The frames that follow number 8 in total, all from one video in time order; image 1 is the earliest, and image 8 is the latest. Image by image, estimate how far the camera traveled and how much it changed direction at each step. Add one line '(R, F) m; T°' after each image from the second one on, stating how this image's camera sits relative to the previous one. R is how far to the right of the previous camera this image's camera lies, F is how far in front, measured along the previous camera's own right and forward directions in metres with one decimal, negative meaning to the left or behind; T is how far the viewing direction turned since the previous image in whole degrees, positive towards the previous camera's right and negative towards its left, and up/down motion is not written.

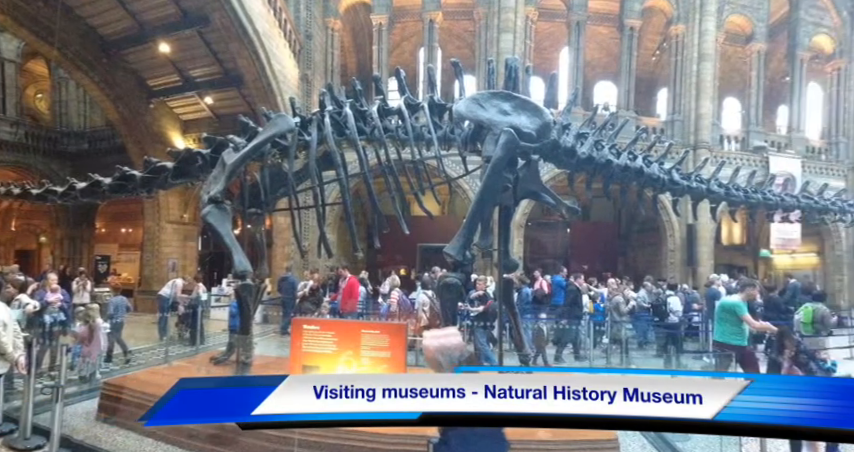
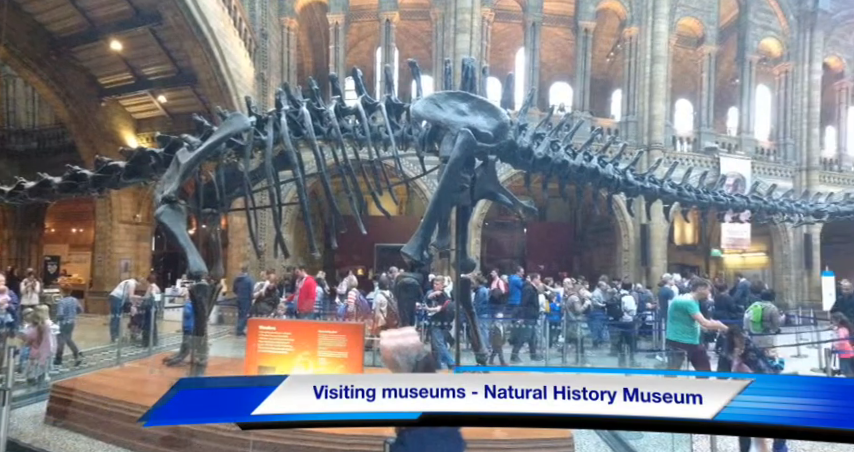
(+0.7, 0.0) m; -2°
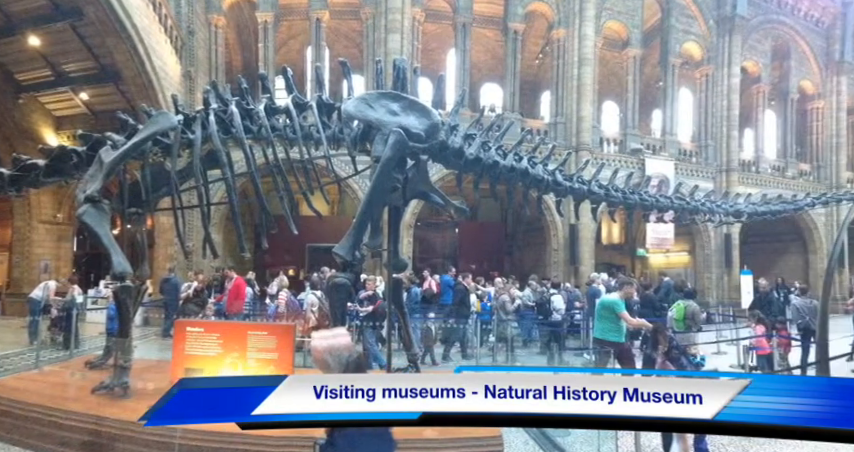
(+0.4, 0.0) m; +3°
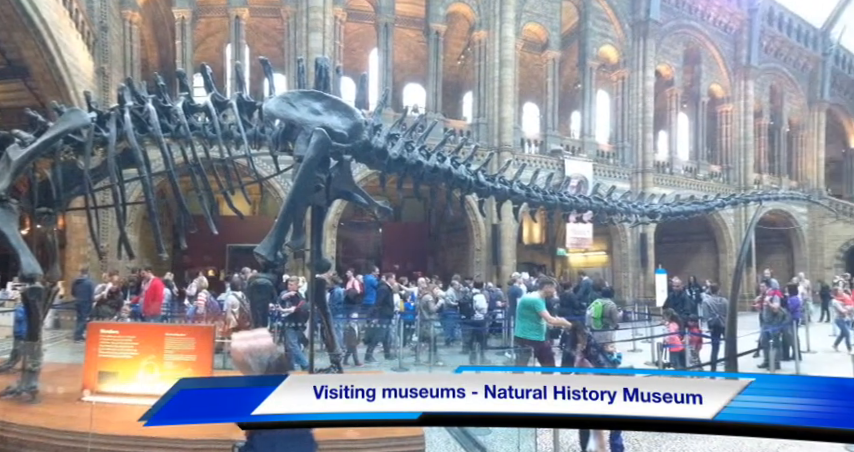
(+0.5, 0.0) m; +3°
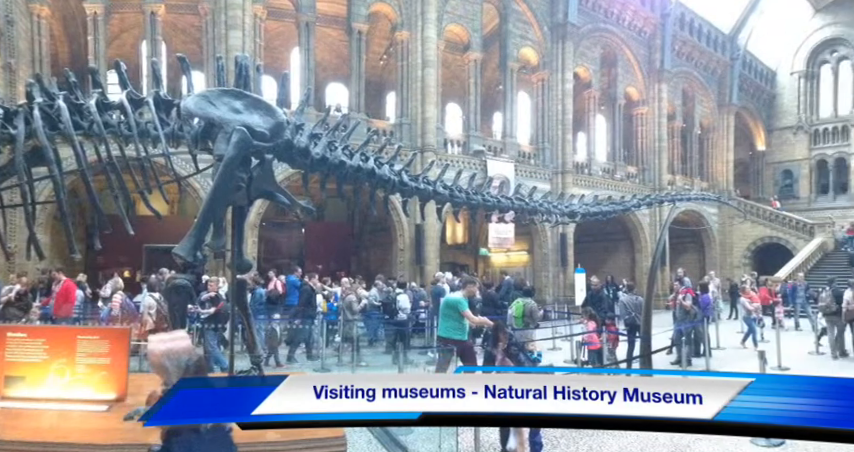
(+0.5, 0.0) m; +3°
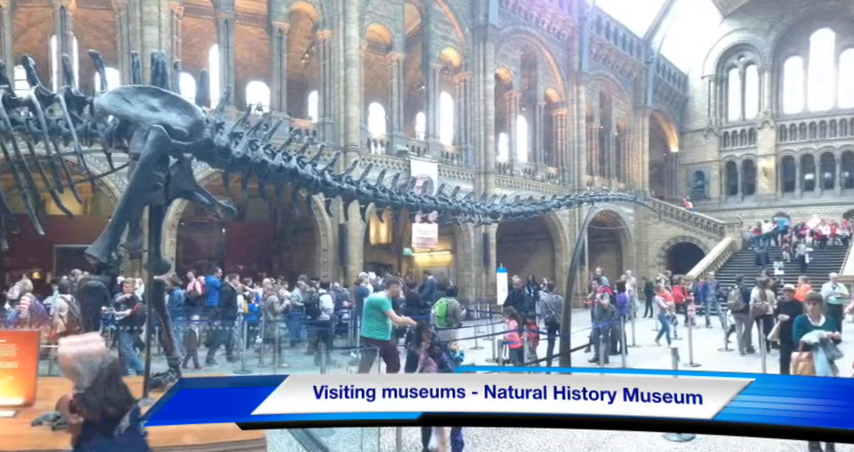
(+0.5, 0.0) m; +3°
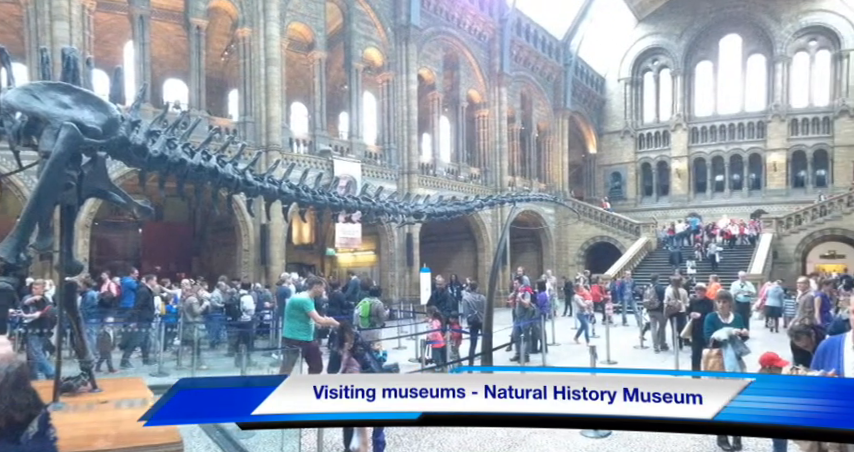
(+0.5, 0.0) m; +3°
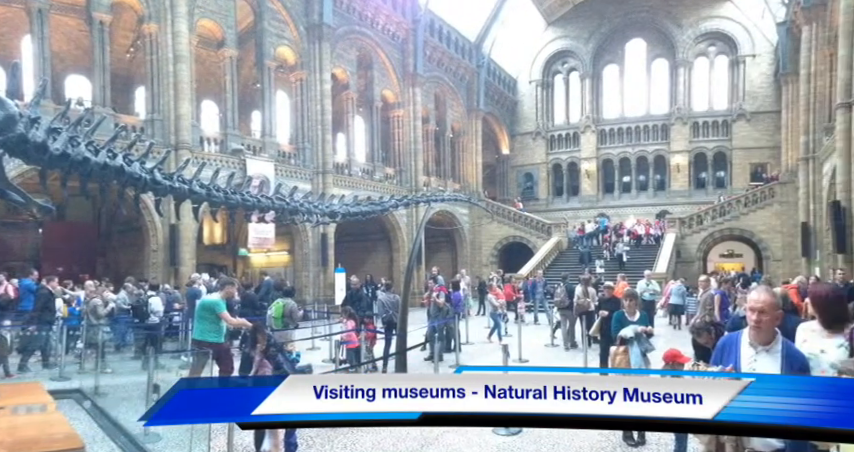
(+0.5, 0.0) m; +3°
